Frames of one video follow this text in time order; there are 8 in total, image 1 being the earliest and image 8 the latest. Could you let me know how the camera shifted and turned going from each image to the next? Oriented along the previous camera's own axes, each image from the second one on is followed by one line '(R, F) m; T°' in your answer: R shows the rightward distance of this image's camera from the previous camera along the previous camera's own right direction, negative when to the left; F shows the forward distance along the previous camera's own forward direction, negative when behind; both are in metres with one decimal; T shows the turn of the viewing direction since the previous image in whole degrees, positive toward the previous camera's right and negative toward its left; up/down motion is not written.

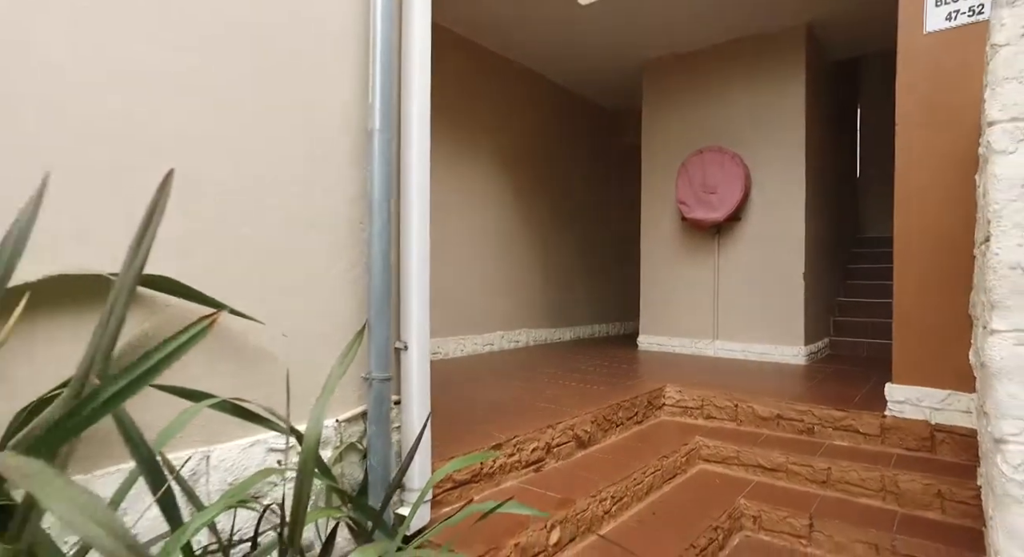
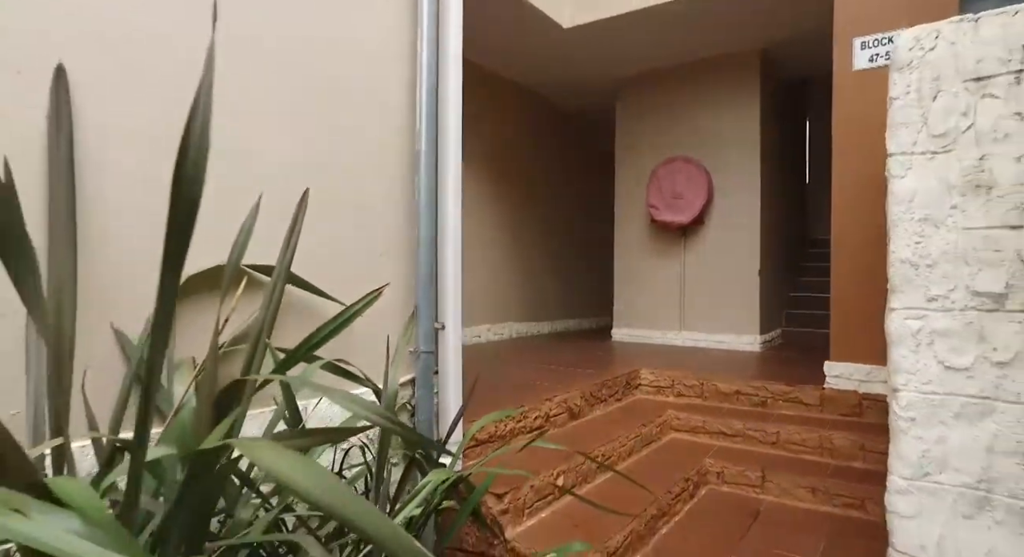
(-0.2, -0.4) m; +3°
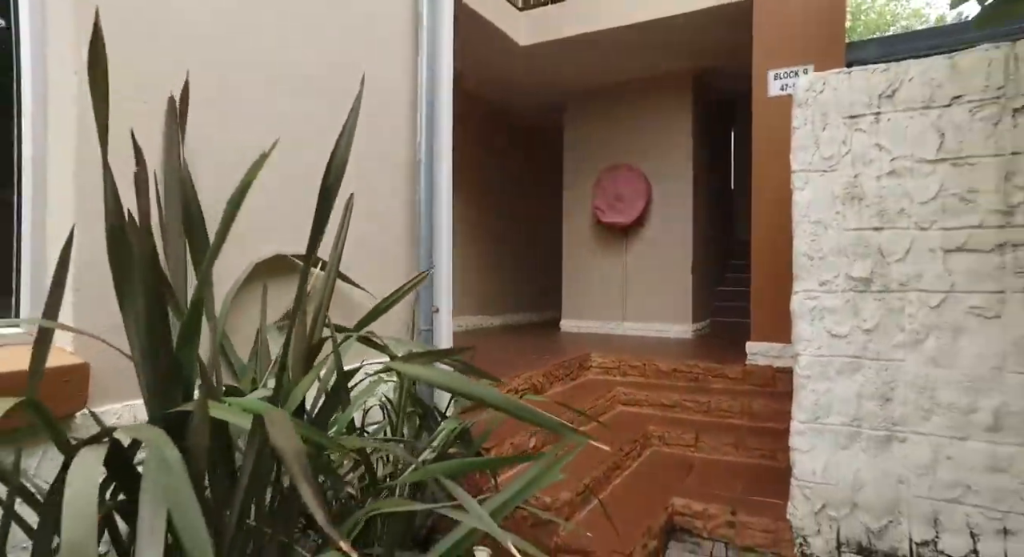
(-0.2, -0.4) m; +6°
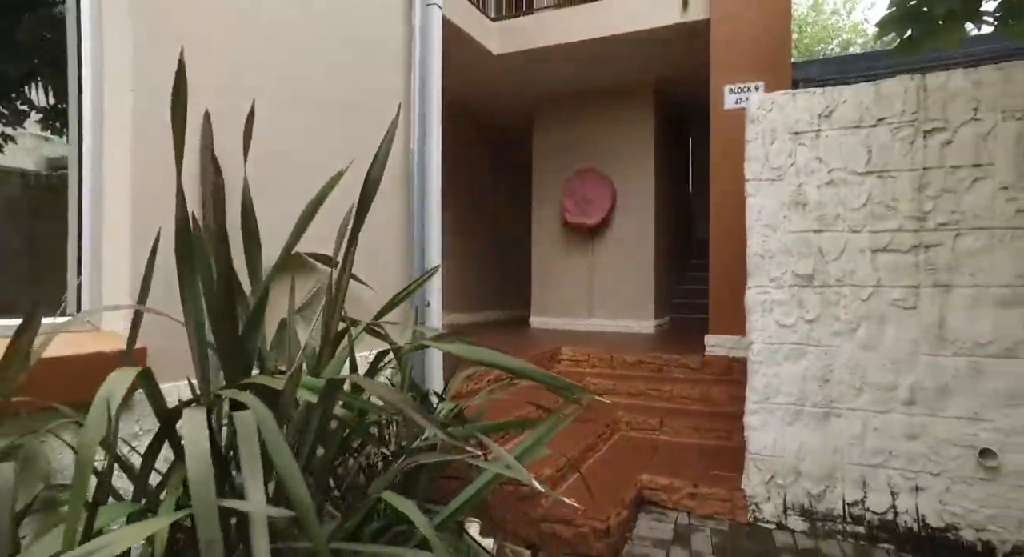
(-0.1, -0.2) m; +4°
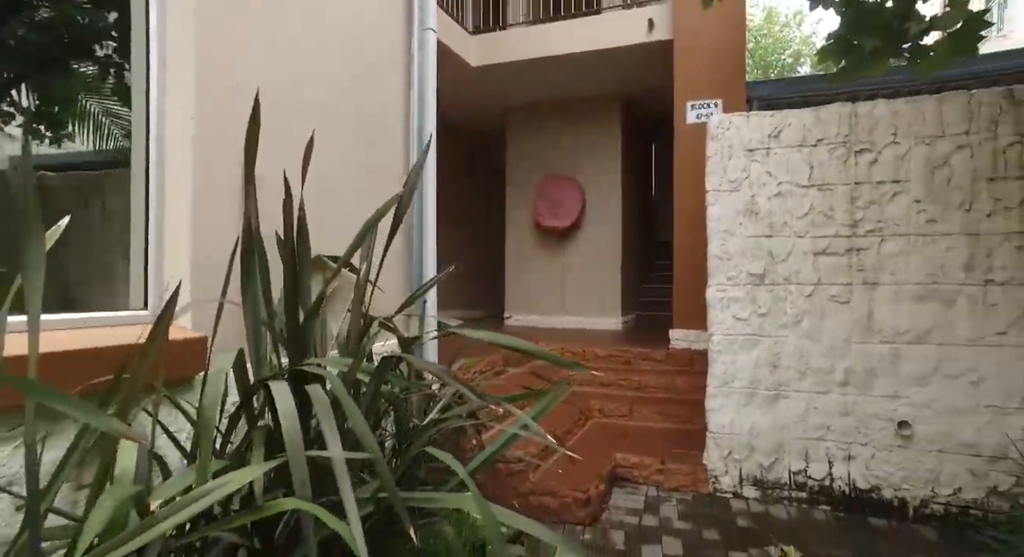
(-0.1, -0.3) m; +3°
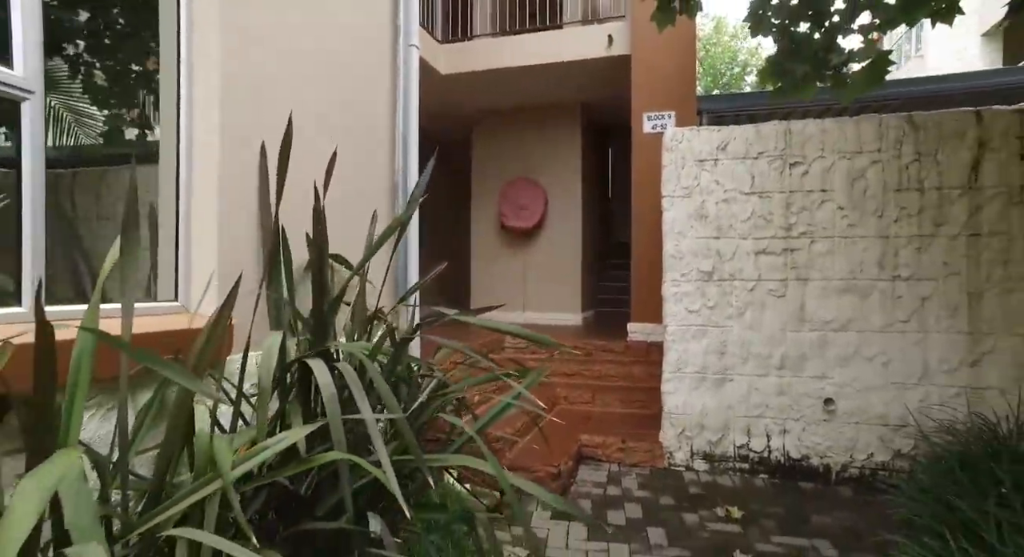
(-0.1, -0.3) m; +4°
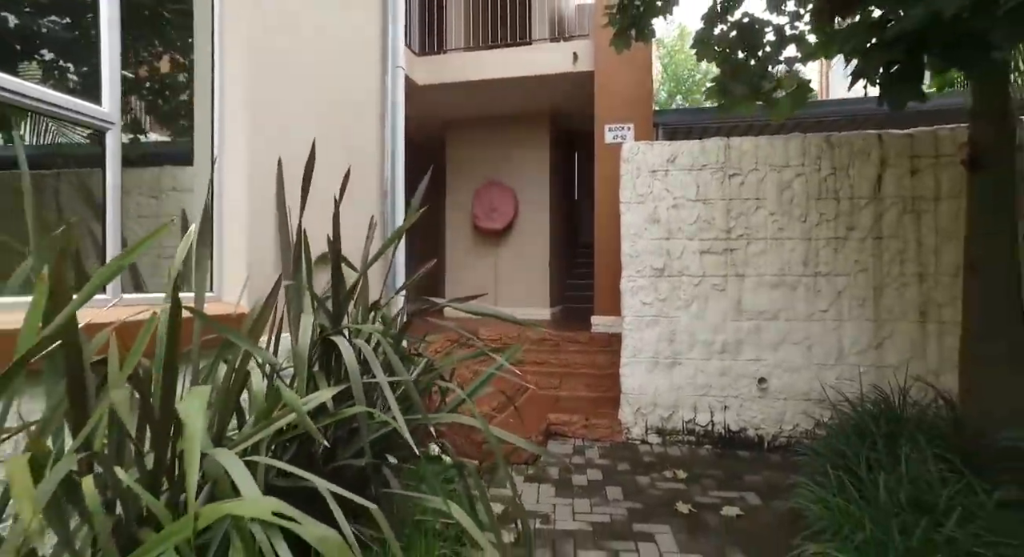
(0.0, -0.4) m; +3°
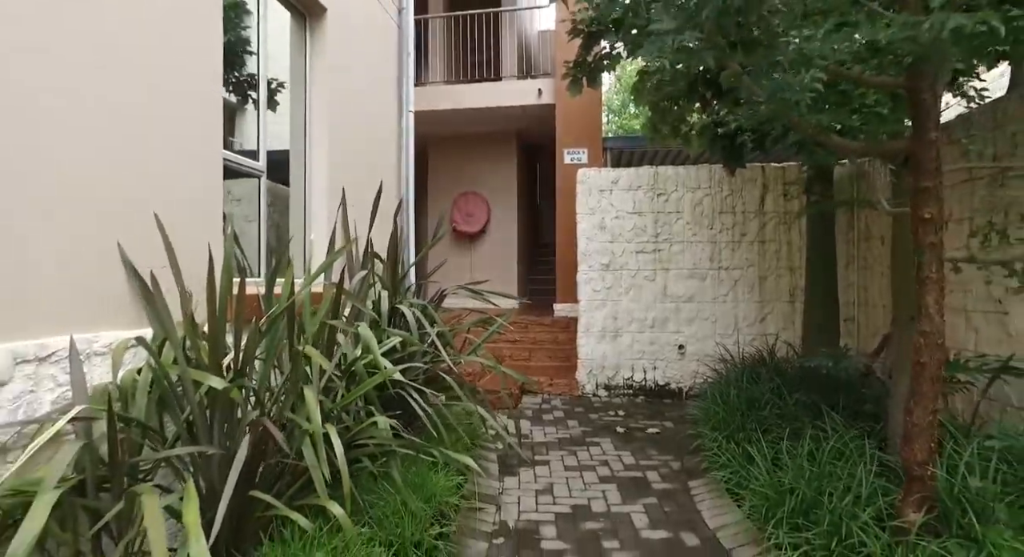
(-0.2, -1.1) m; +4°
